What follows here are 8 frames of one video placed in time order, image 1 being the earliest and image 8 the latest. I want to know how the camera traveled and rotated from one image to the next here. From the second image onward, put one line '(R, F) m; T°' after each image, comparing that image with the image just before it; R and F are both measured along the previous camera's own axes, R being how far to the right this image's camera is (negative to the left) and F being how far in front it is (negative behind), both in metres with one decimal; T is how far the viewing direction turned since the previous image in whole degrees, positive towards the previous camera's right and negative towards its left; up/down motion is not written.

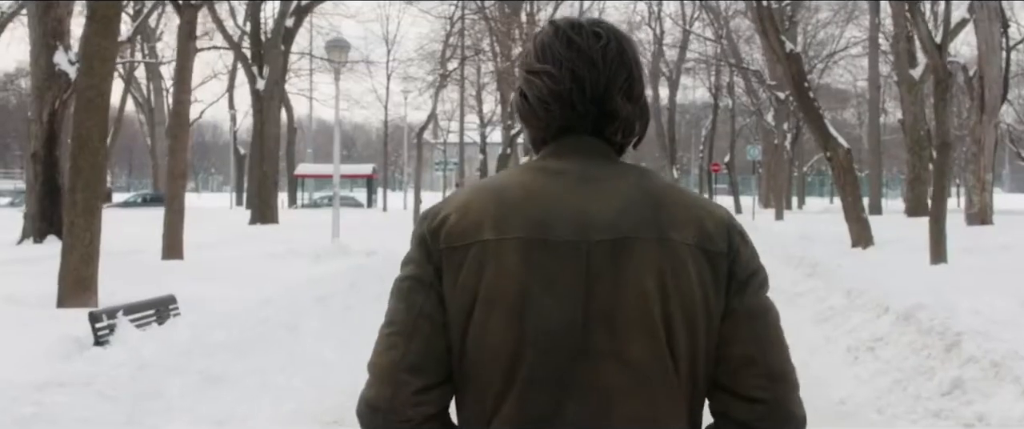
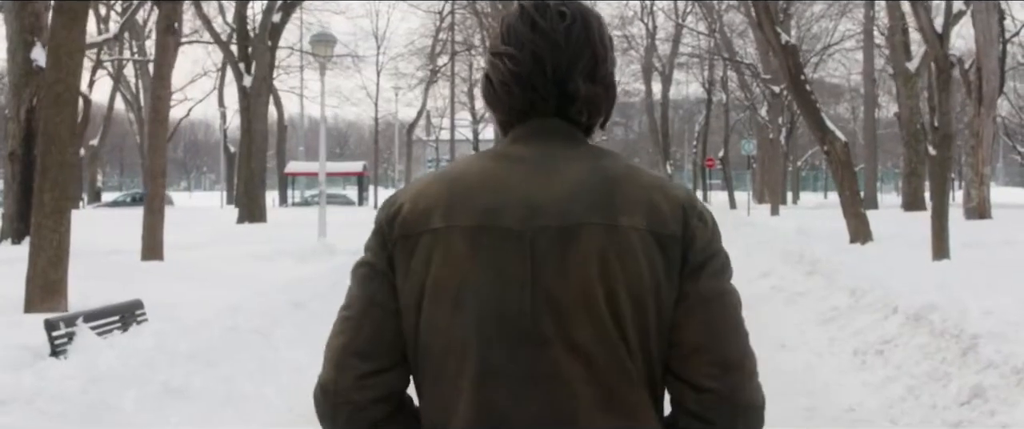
(+0.1, +0.4) m; 0°
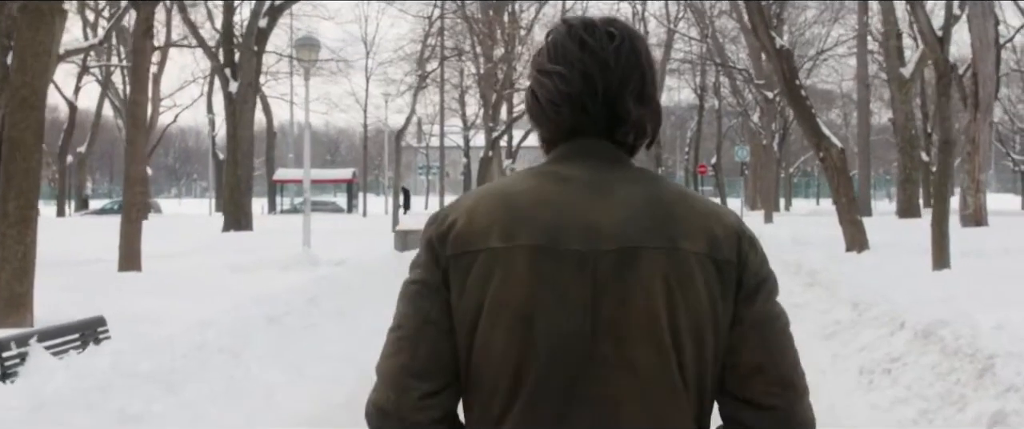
(0.0, +0.4) m; 0°
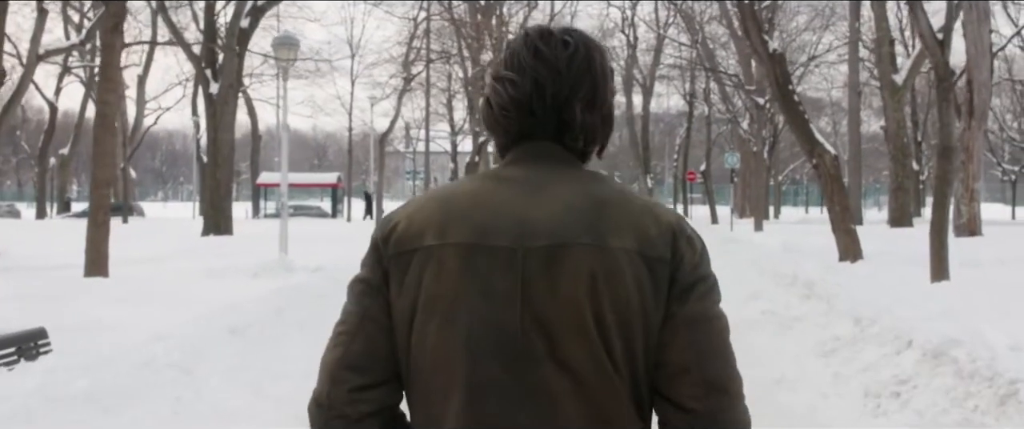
(+0.1, +0.5) m; +1°
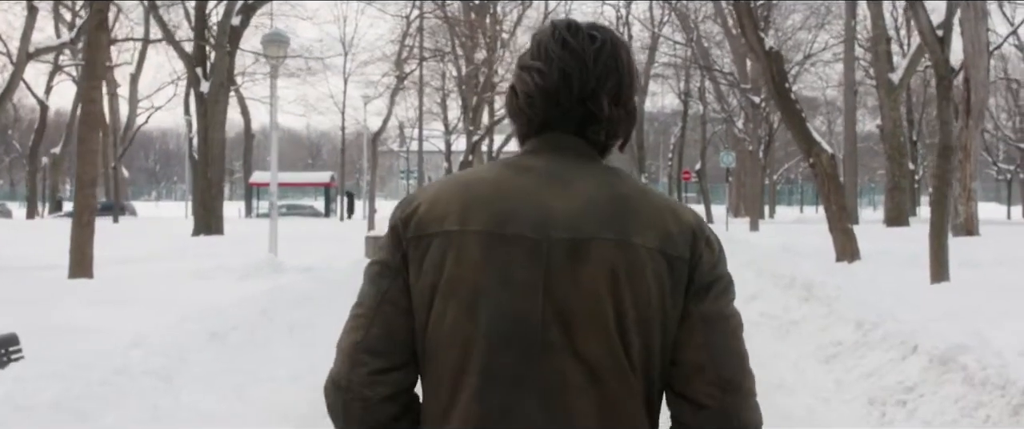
(0.0, +0.2) m; 0°
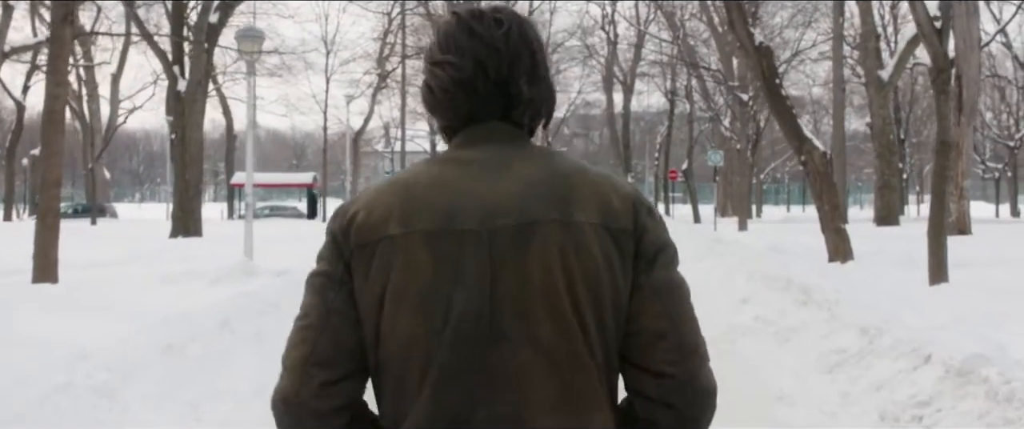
(0.0, +0.5) m; +1°
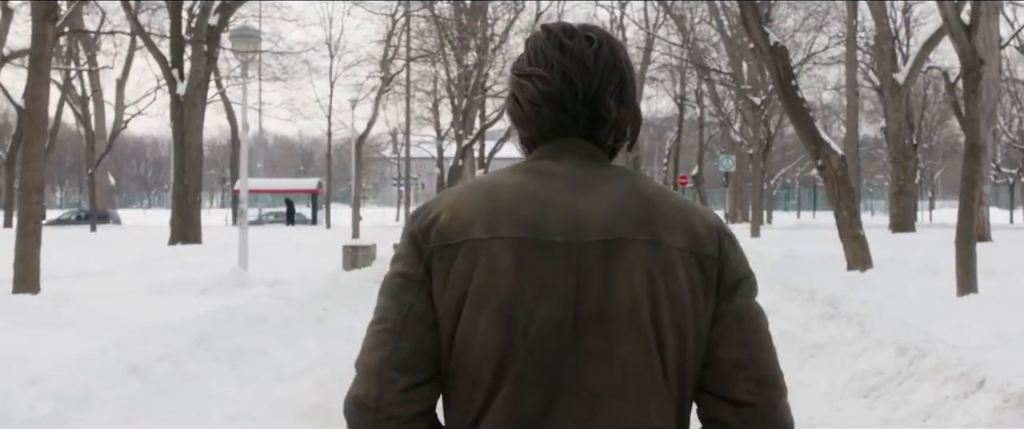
(0.0, +0.6) m; 0°
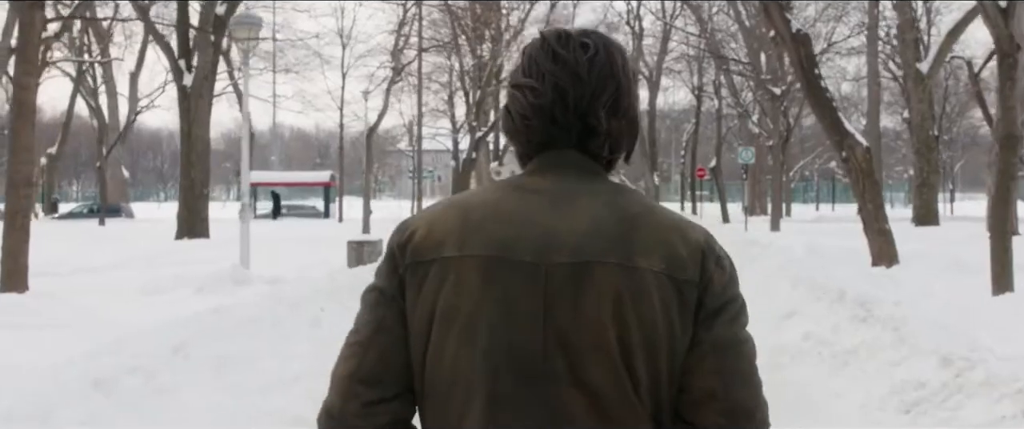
(+0.1, +0.6) m; -1°
